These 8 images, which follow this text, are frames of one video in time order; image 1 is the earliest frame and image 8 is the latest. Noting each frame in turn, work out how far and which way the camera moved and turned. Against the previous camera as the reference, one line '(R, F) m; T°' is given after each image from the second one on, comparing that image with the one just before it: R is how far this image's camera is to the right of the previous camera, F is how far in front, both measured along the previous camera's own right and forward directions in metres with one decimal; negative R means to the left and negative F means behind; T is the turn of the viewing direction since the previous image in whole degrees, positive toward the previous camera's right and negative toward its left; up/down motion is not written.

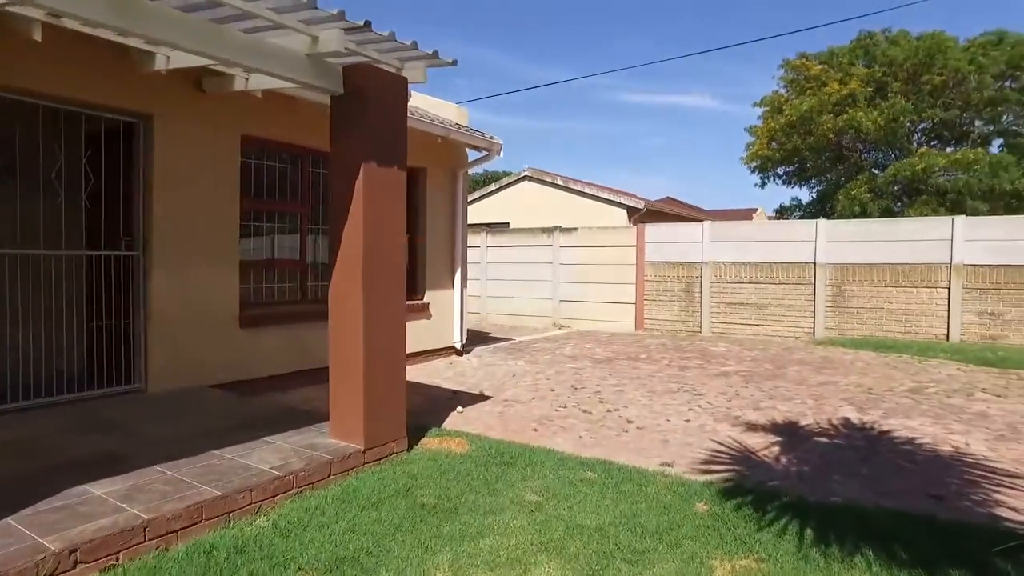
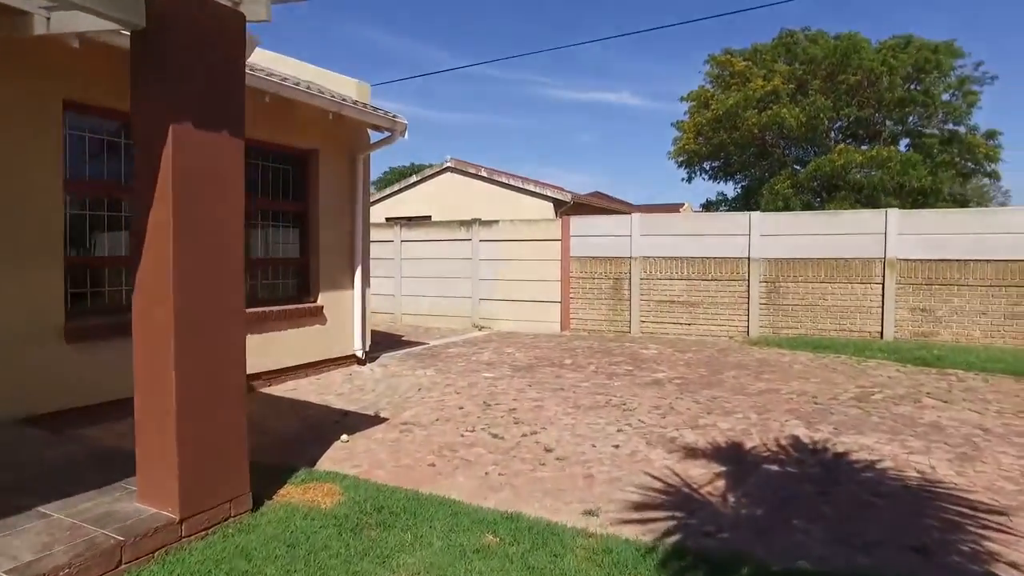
(+0.3, +1.1) m; +6°
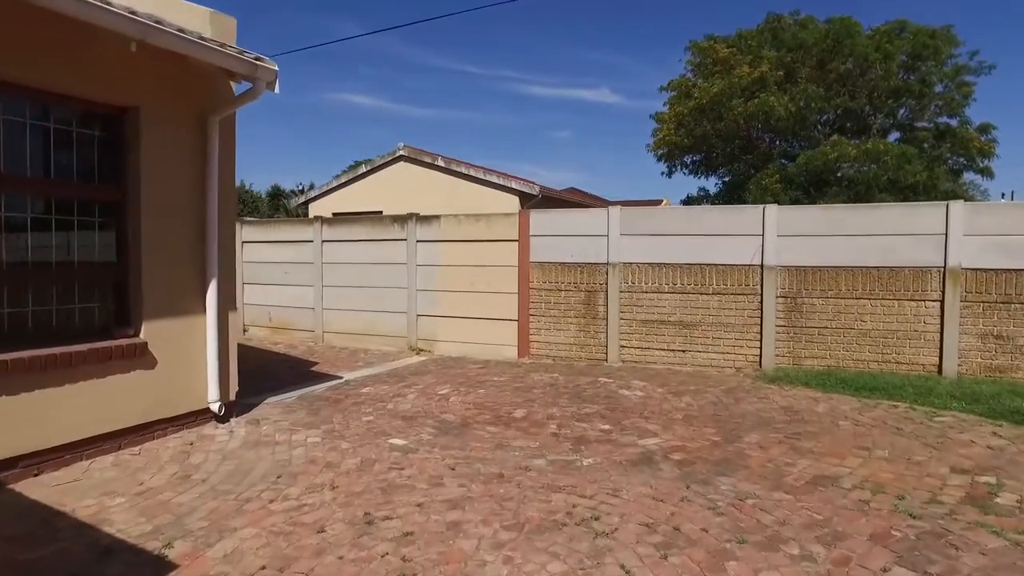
(+0.5, +2.7) m; +2°
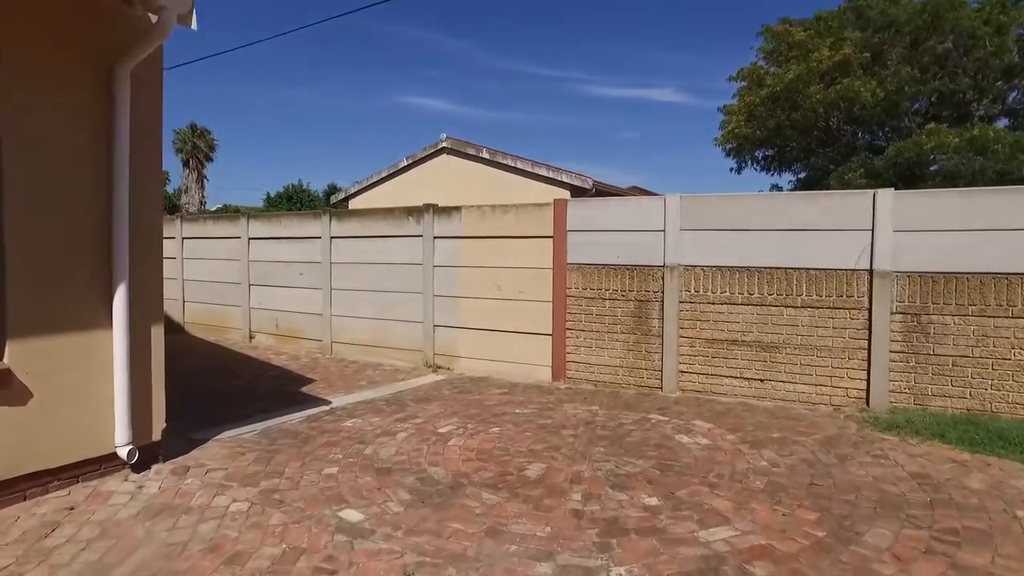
(+0.4, +1.9) m; -5°
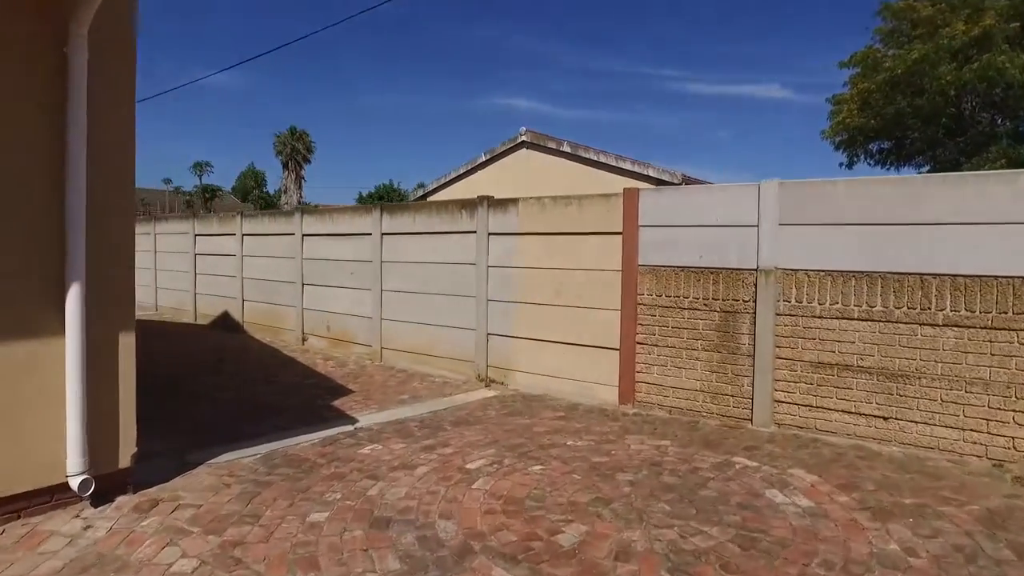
(+0.3, +1.2) m; -8°
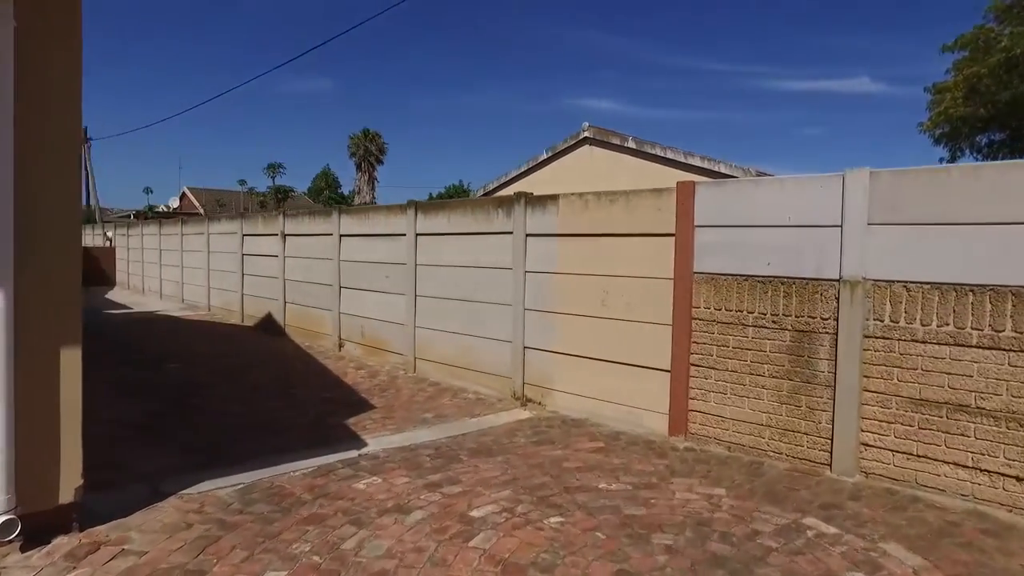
(+0.4, +0.9) m; -6°
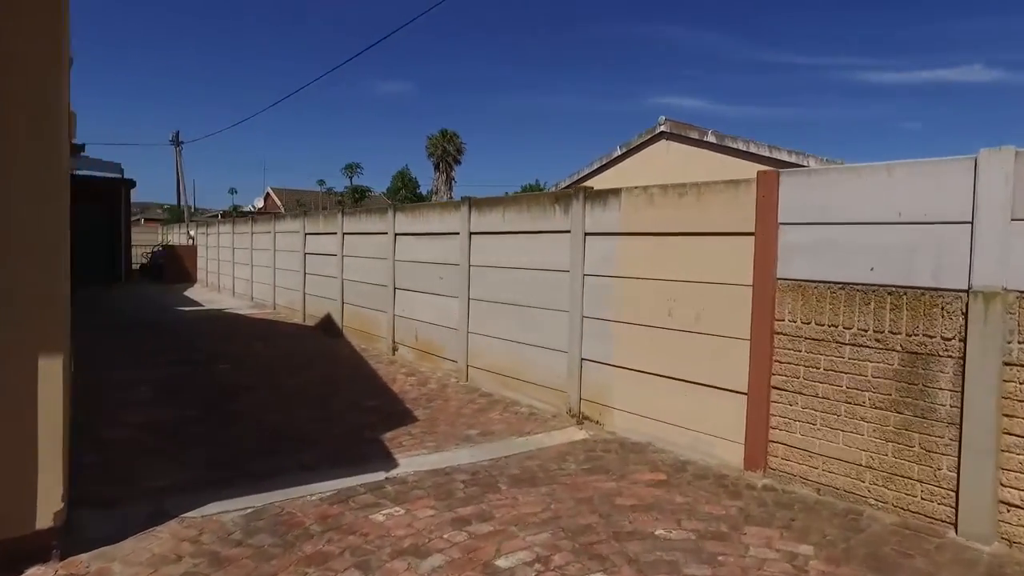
(+0.2, +0.7) m; -7°
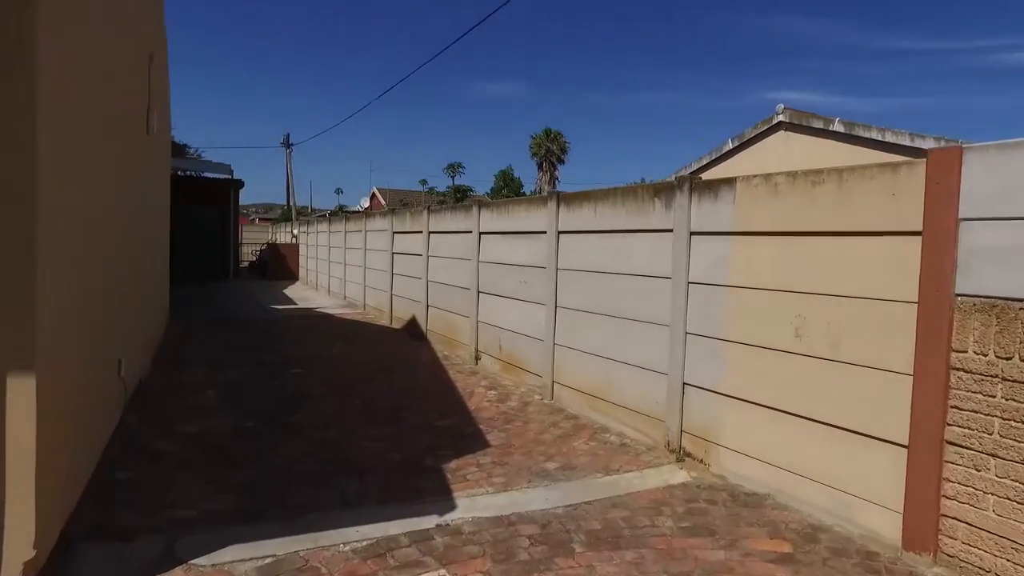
(+0.1, +0.9) m; -9°
